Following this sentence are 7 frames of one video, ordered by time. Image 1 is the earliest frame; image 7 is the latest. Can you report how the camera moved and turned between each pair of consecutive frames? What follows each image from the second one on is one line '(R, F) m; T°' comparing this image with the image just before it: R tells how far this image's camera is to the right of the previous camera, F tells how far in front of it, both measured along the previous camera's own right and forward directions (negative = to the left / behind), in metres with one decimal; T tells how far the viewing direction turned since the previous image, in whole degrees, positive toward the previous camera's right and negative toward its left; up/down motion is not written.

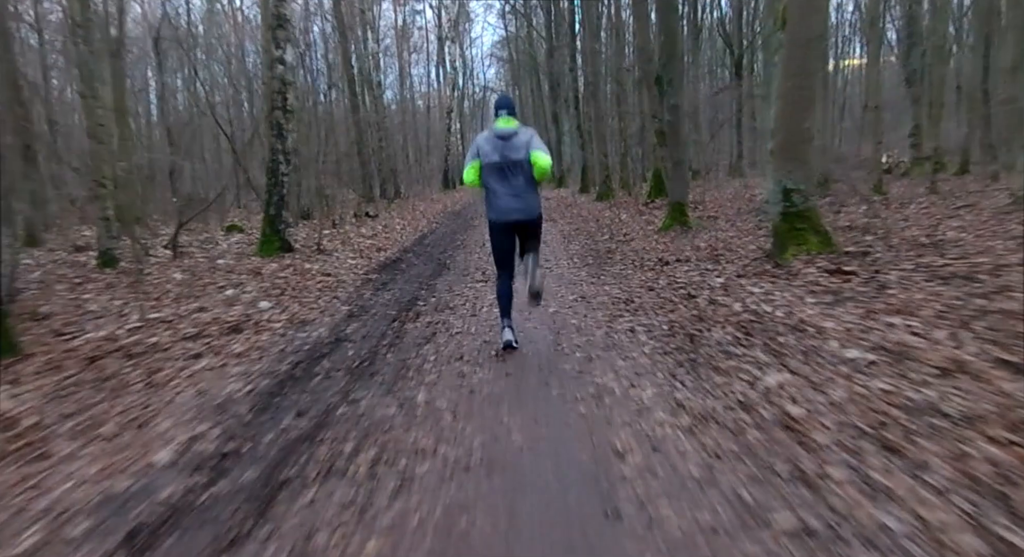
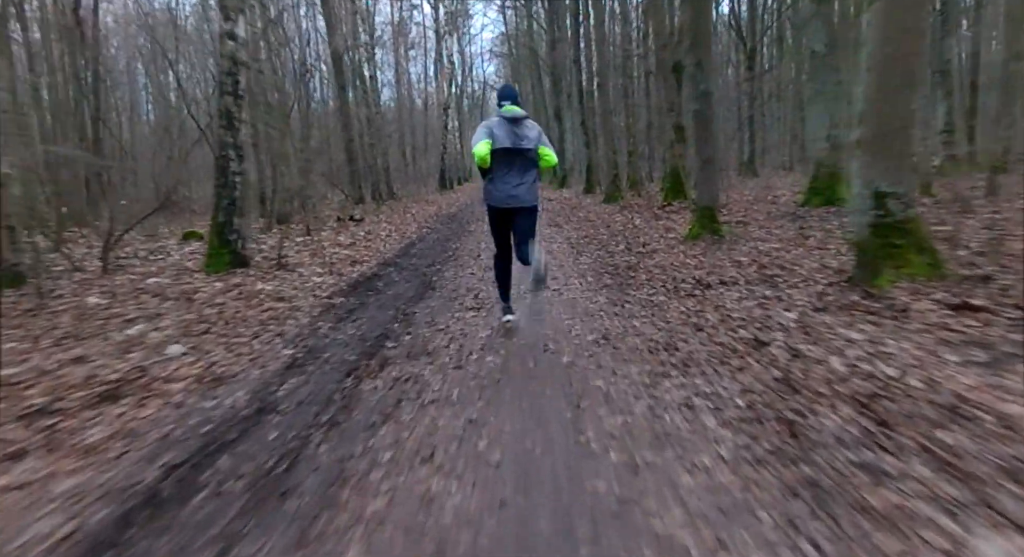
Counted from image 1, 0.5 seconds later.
(0.0, +1.9) m; 0°
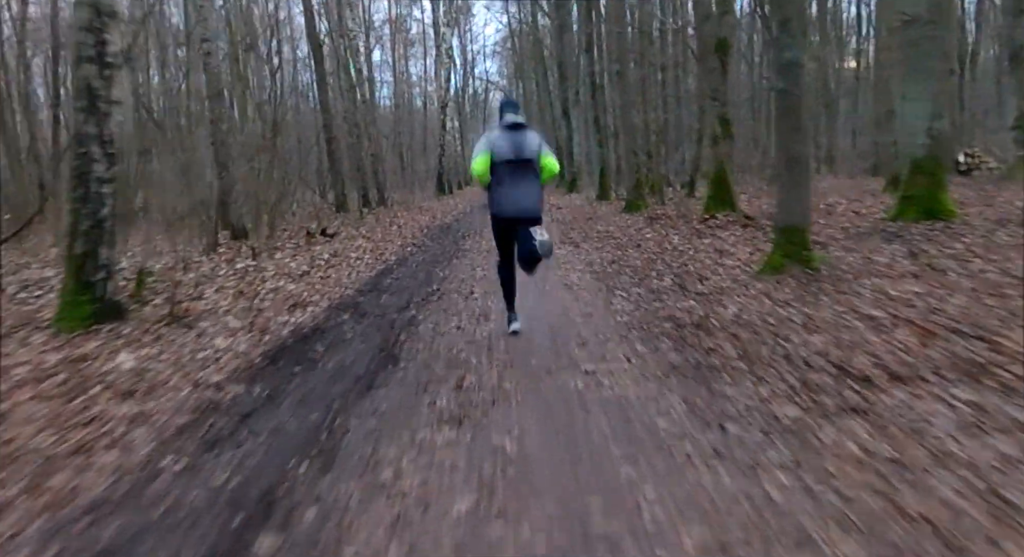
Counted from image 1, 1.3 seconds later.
(0.0, +3.2) m; 0°
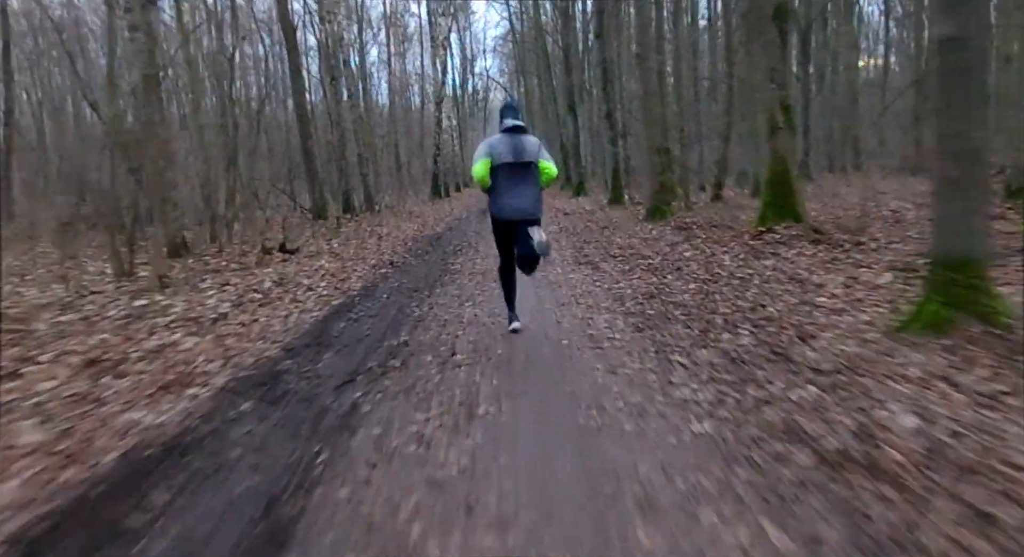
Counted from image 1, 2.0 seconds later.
(0.0, +2.9) m; 0°
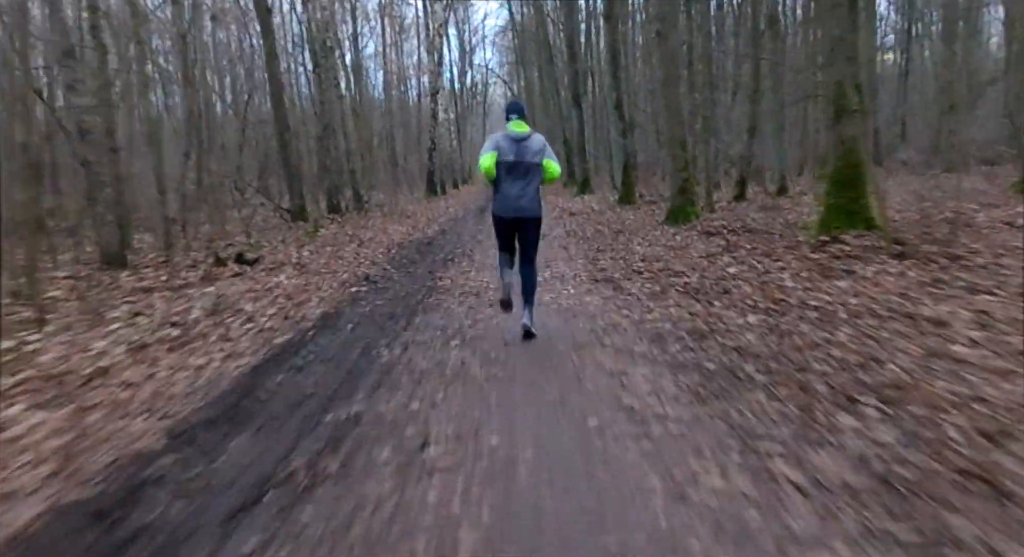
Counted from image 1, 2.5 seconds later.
(0.0, +2.1) m; 0°
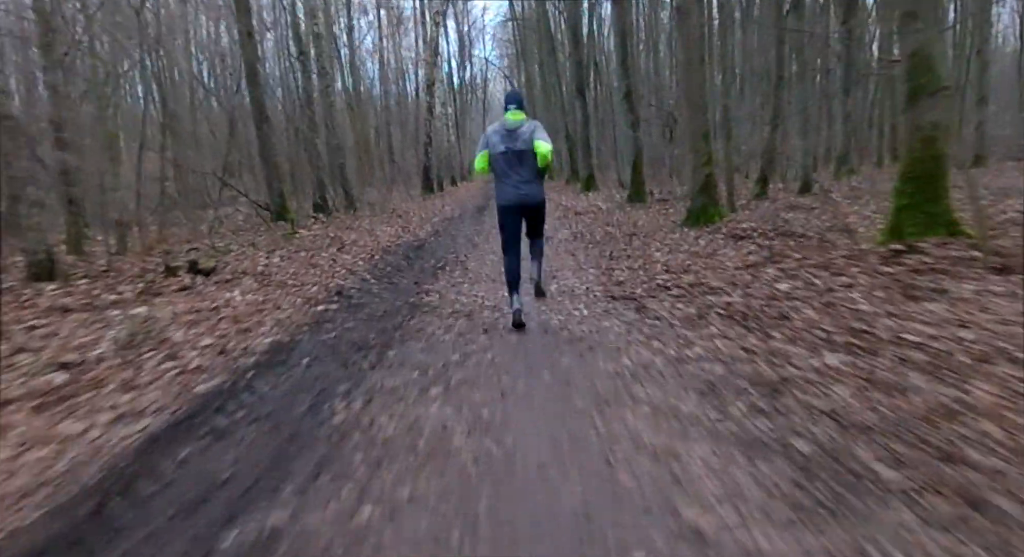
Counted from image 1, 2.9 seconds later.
(0.0, +1.6) m; 0°
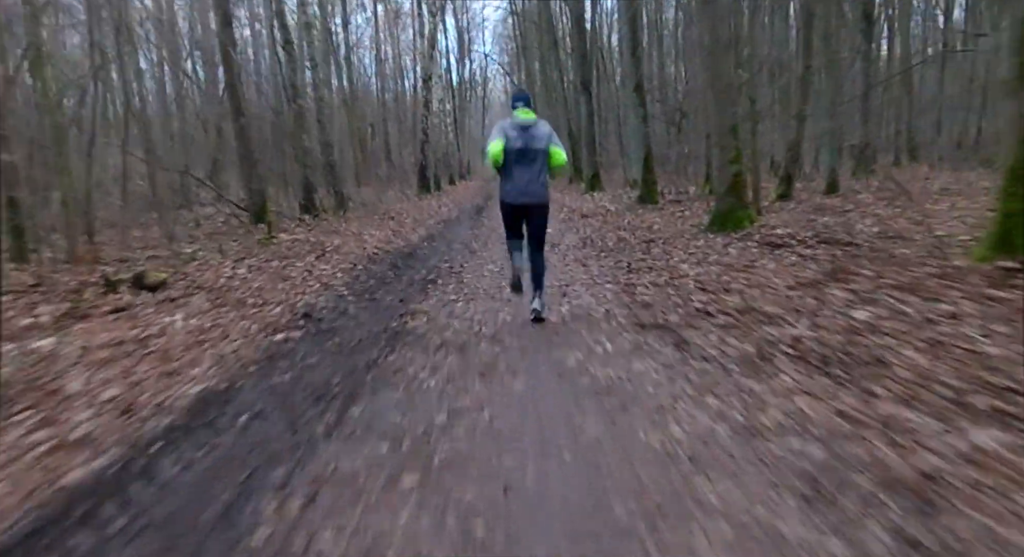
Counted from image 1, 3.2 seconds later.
(0.0, +1.5) m; 0°
